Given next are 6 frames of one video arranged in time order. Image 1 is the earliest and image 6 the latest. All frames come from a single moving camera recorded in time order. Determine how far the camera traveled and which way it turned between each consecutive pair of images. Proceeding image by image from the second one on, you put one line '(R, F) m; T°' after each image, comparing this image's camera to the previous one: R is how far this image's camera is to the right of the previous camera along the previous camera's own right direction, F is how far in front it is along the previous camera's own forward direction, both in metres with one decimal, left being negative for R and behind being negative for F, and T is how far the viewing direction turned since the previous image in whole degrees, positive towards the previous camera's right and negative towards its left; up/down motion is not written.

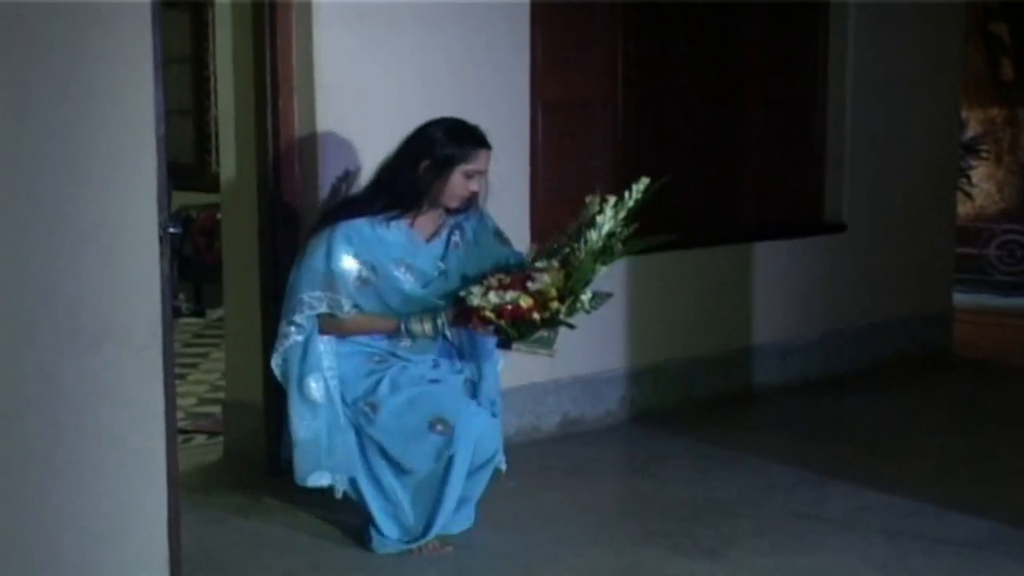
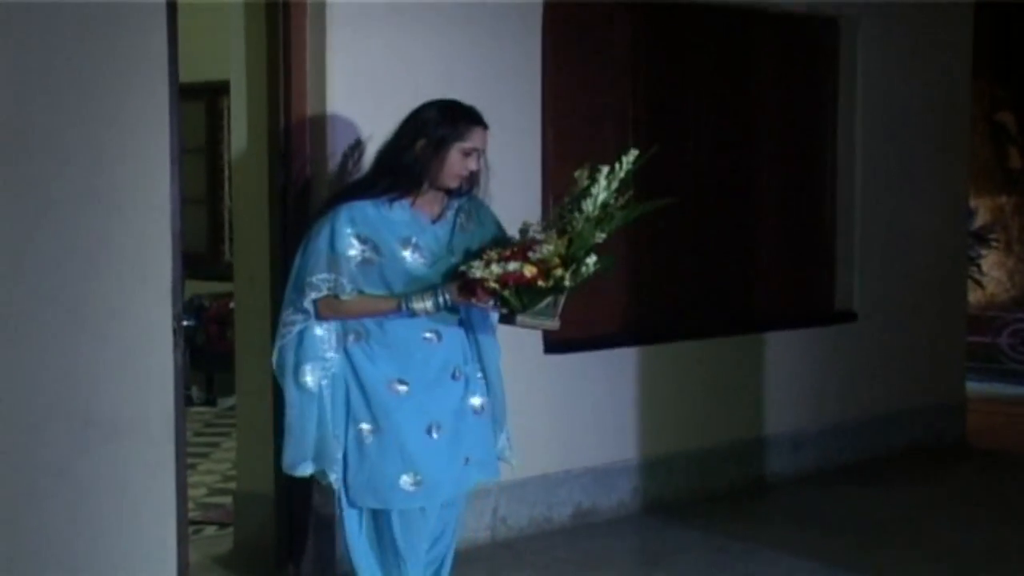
(-0.1, 0.0) m; +1°
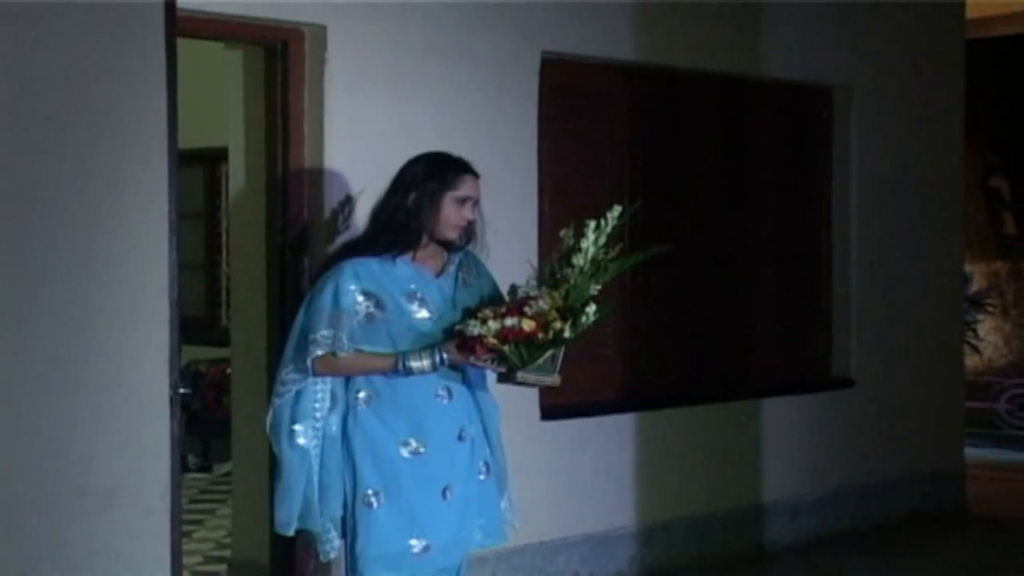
(0.0, 0.0) m; 0°
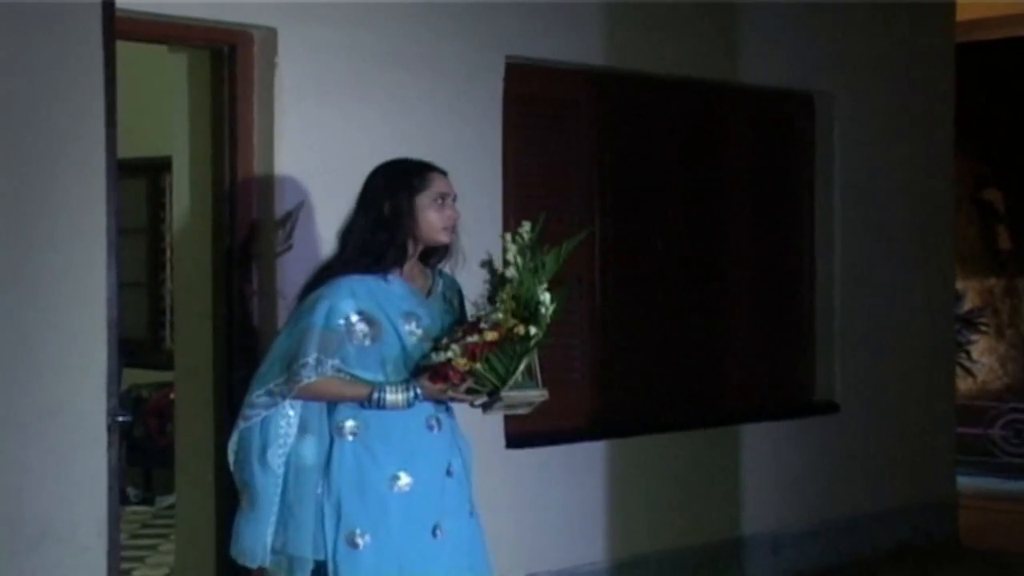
(0.0, +0.4) m; +1°
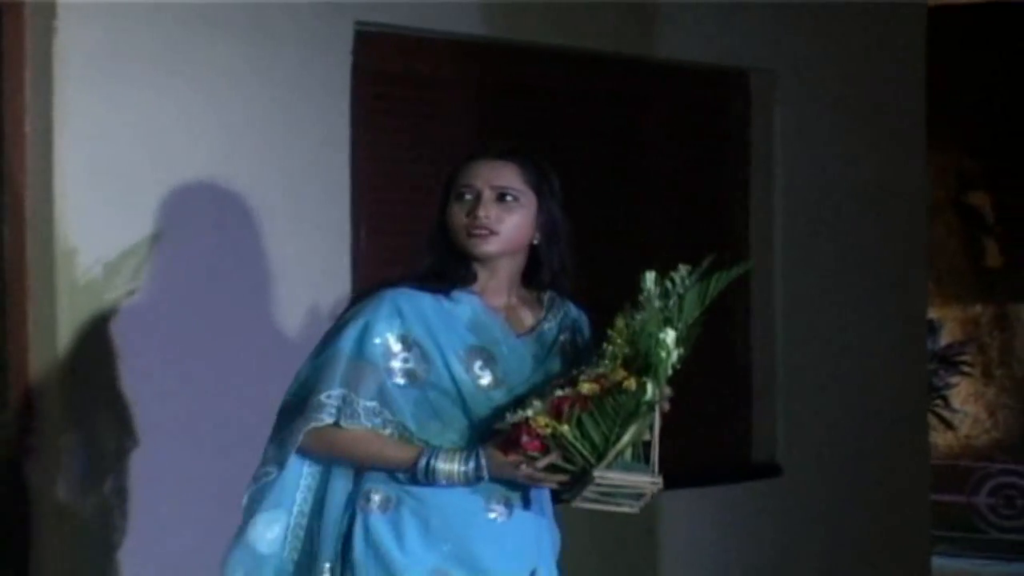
(0.0, +1.3) m; +4°
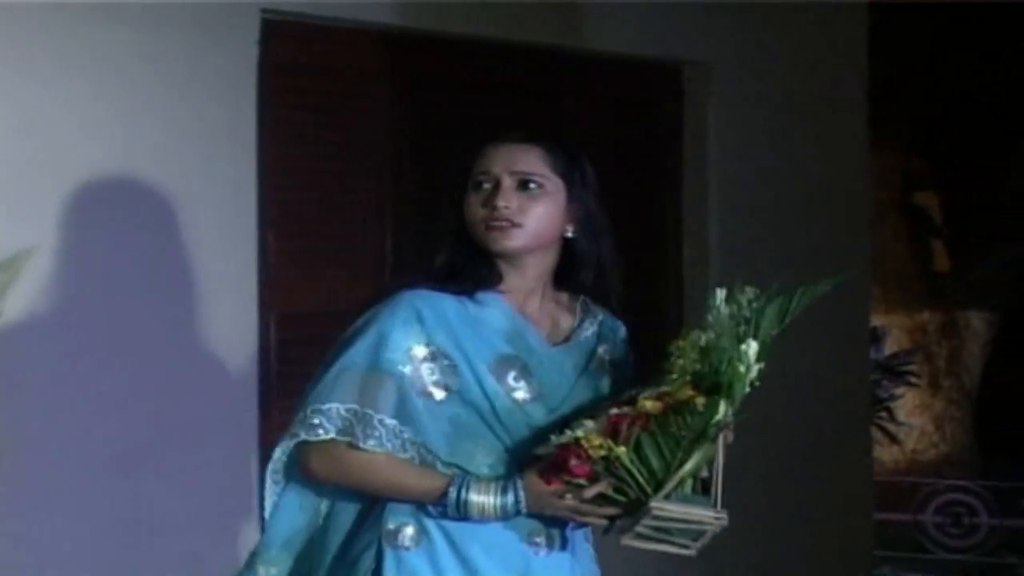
(-0.1, +0.3) m; +5°
